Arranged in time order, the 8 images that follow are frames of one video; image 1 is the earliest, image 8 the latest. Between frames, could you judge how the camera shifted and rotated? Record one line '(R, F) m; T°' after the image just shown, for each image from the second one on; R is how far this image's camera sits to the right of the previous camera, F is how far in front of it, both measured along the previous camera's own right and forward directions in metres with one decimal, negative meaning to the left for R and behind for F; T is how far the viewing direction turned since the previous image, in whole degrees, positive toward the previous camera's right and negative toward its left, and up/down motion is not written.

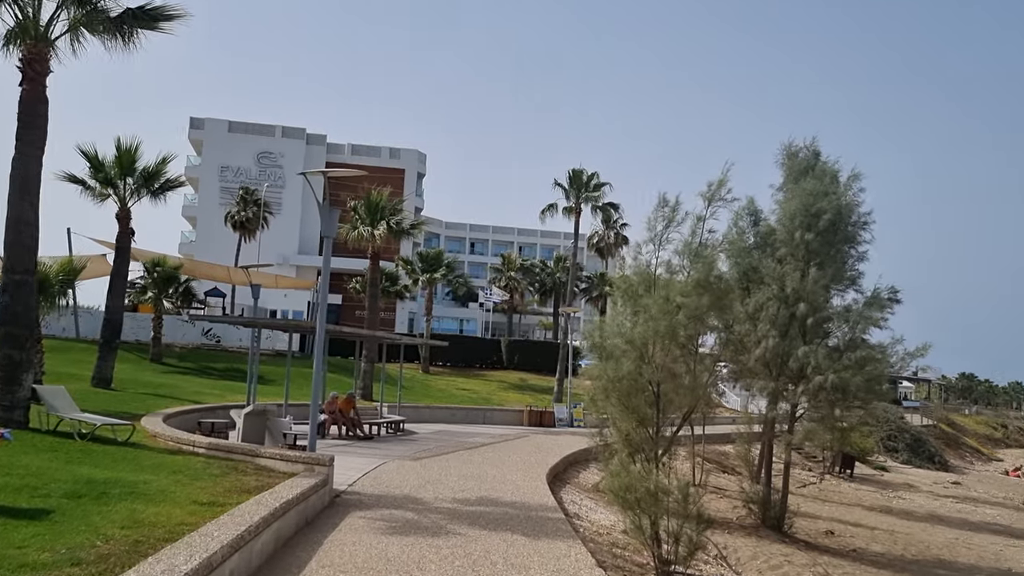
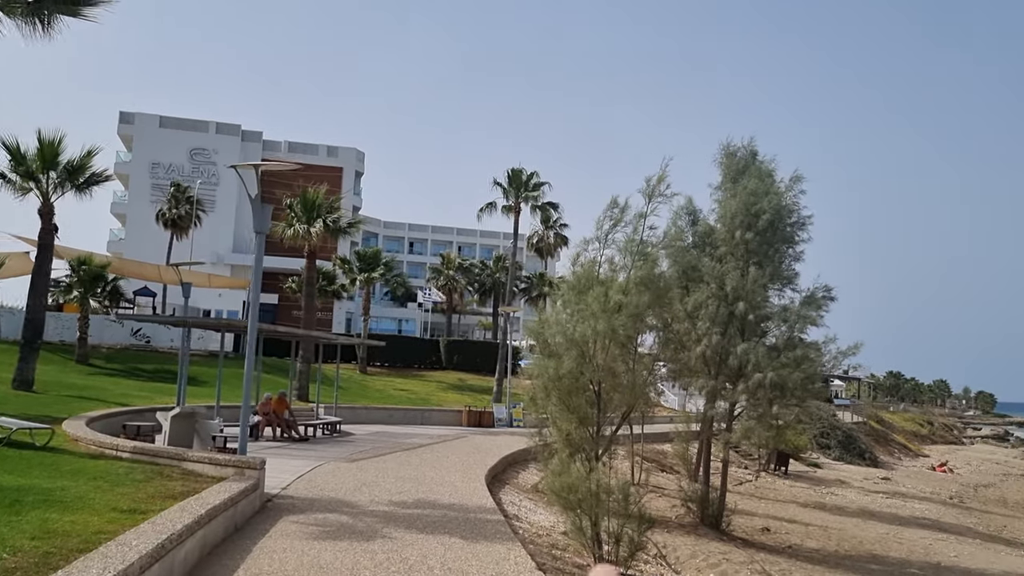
(0.0, +0.2) m; +4°
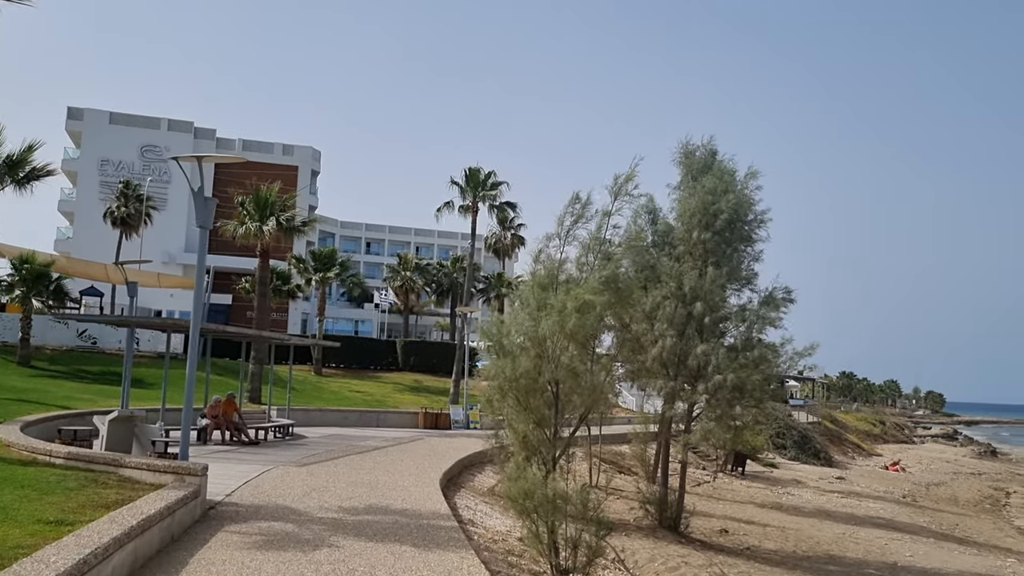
(0.0, +0.3) m; +3°
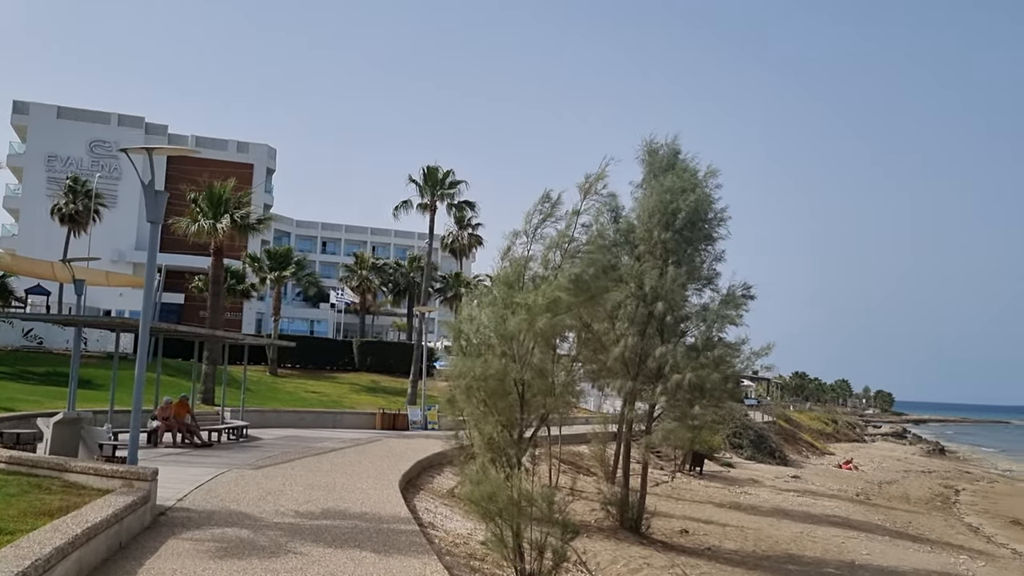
(-0.1, +0.2) m; +3°
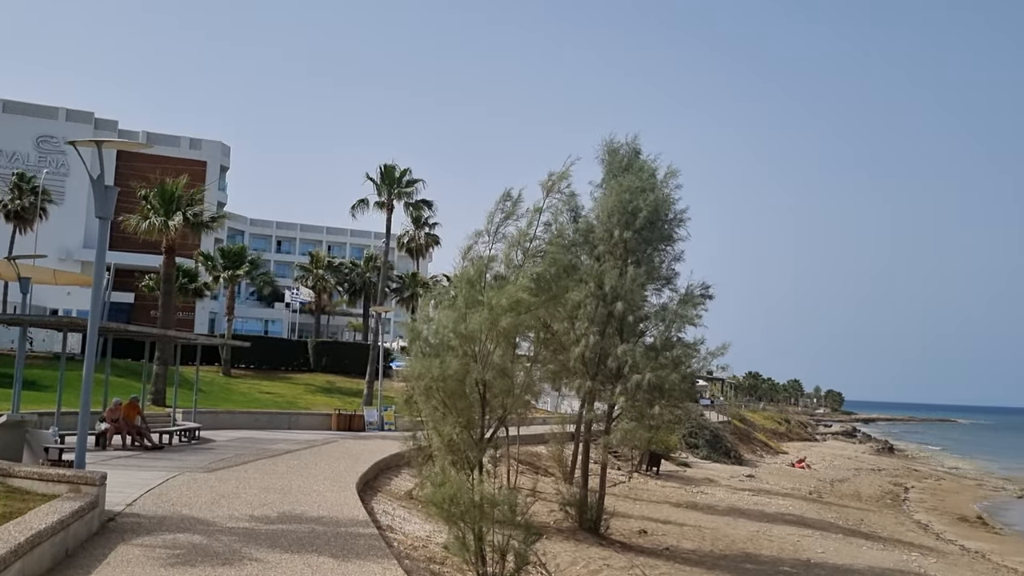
(0.0, +0.1) m; +3°
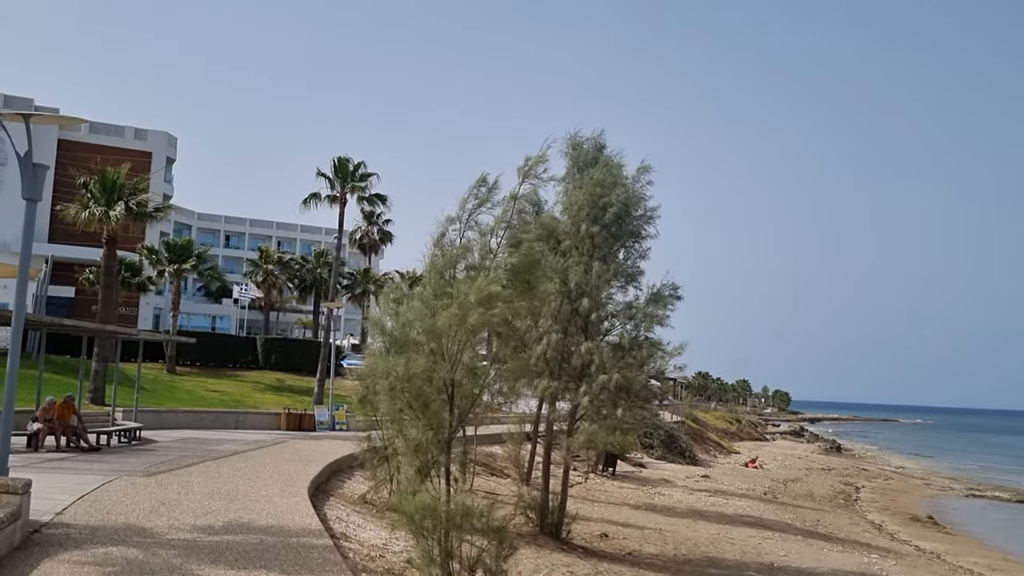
(-0.1, +0.5) m; +3°
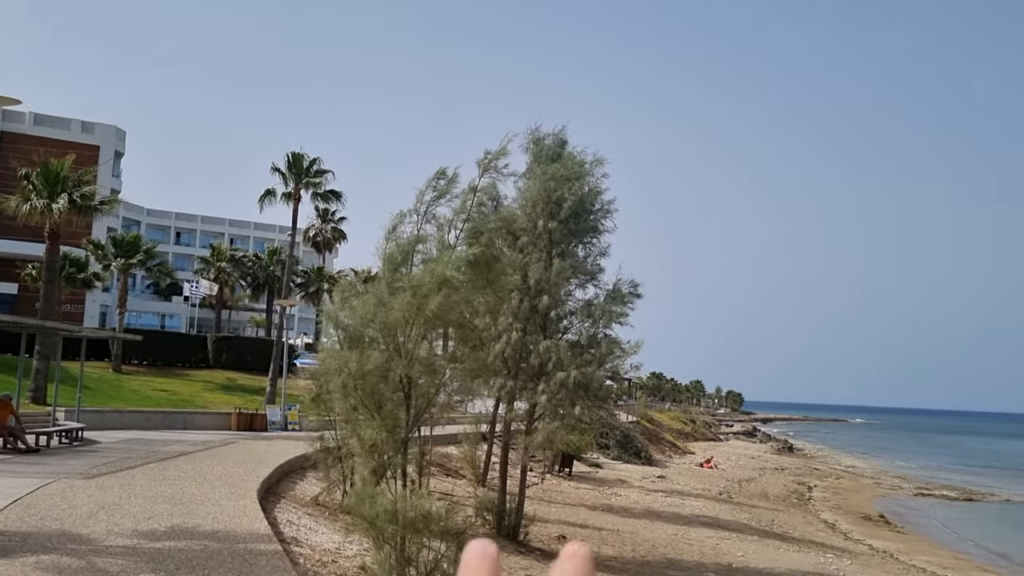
(0.0, +0.3) m; +3°
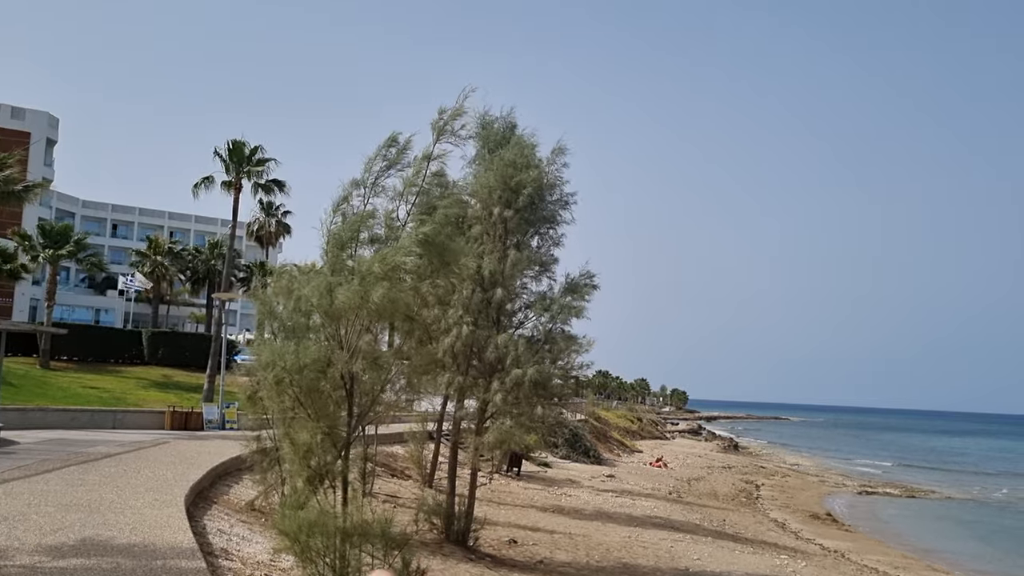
(-0.1, +0.7) m; +3°
